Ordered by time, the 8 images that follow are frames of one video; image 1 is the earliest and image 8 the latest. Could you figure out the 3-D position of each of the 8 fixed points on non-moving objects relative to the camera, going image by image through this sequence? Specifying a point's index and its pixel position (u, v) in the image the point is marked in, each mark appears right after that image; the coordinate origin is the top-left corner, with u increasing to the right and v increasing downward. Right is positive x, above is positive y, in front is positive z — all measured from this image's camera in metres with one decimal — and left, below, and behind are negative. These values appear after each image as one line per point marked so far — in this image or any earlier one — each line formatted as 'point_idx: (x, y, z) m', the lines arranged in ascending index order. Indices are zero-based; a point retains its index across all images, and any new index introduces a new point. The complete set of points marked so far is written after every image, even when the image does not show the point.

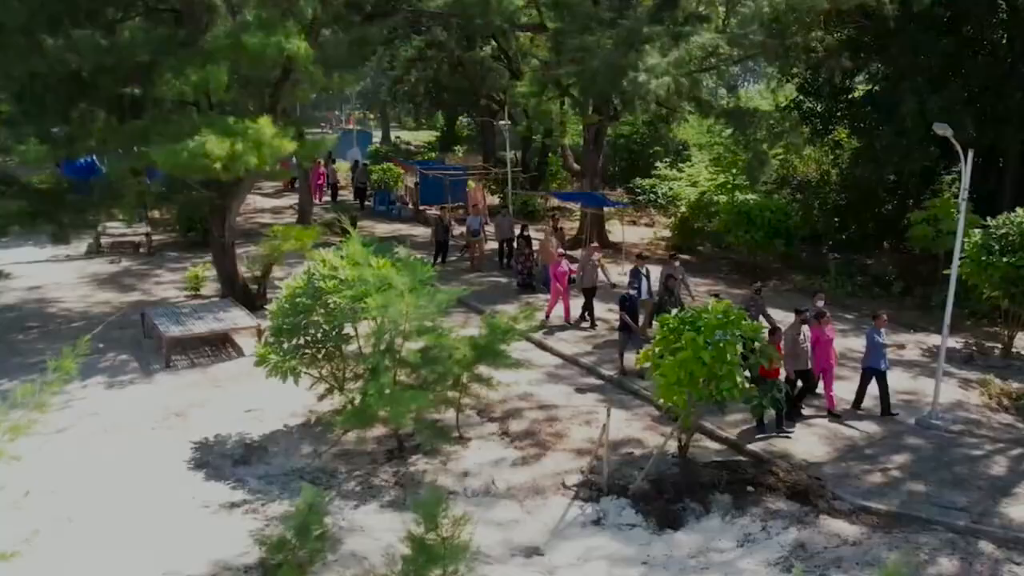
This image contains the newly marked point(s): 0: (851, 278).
0: (+5.1, +0.1, +15.9) m
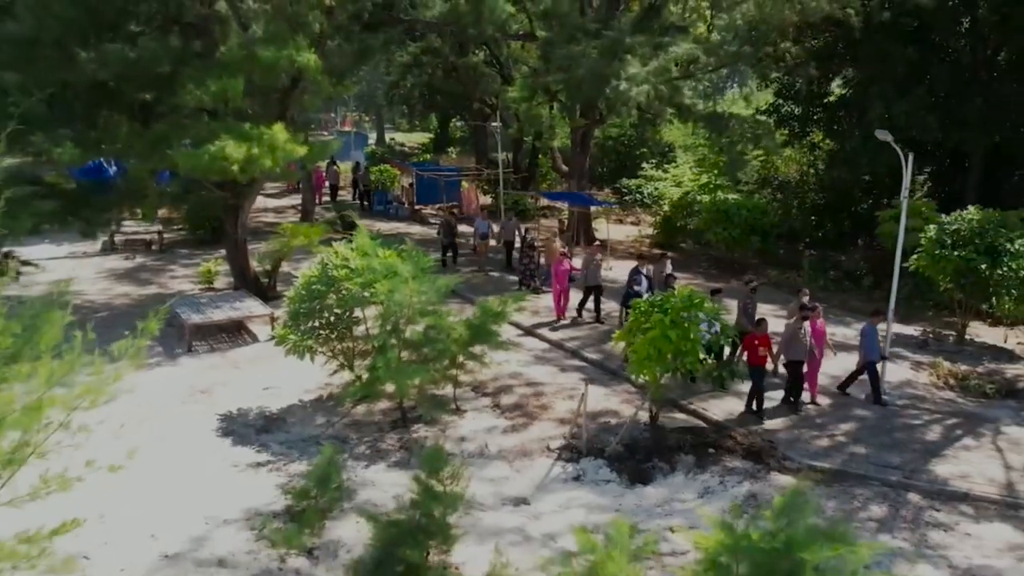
0: (+4.9, +0.2, +16.9) m
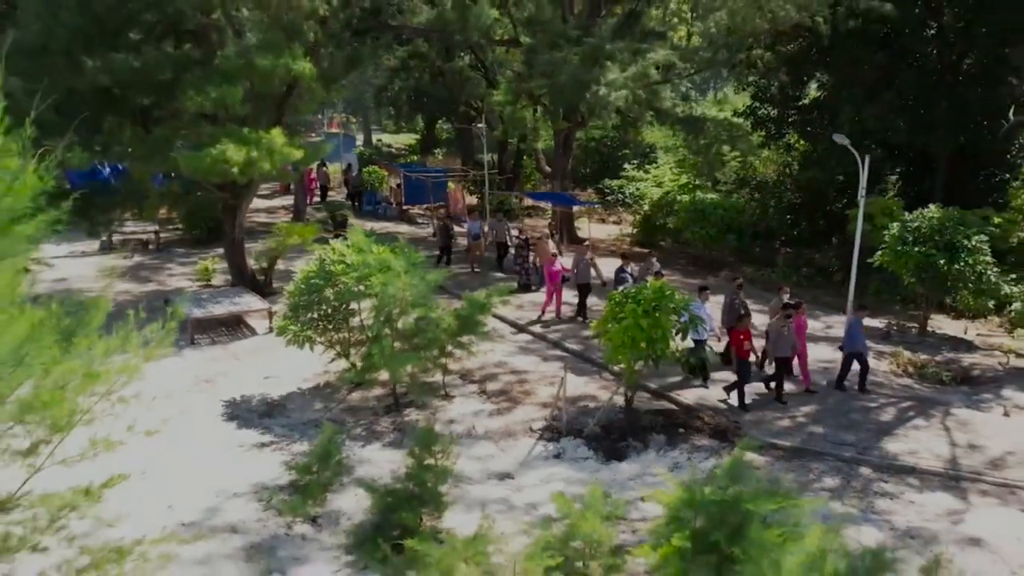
0: (+4.7, +0.3, +17.6) m
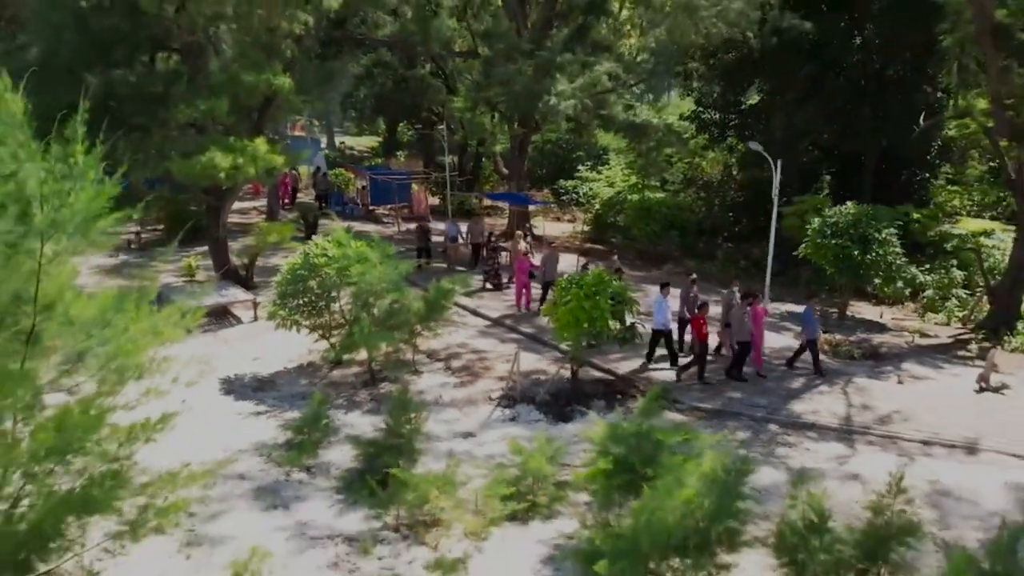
0: (+4.0, +0.4, +19.0) m
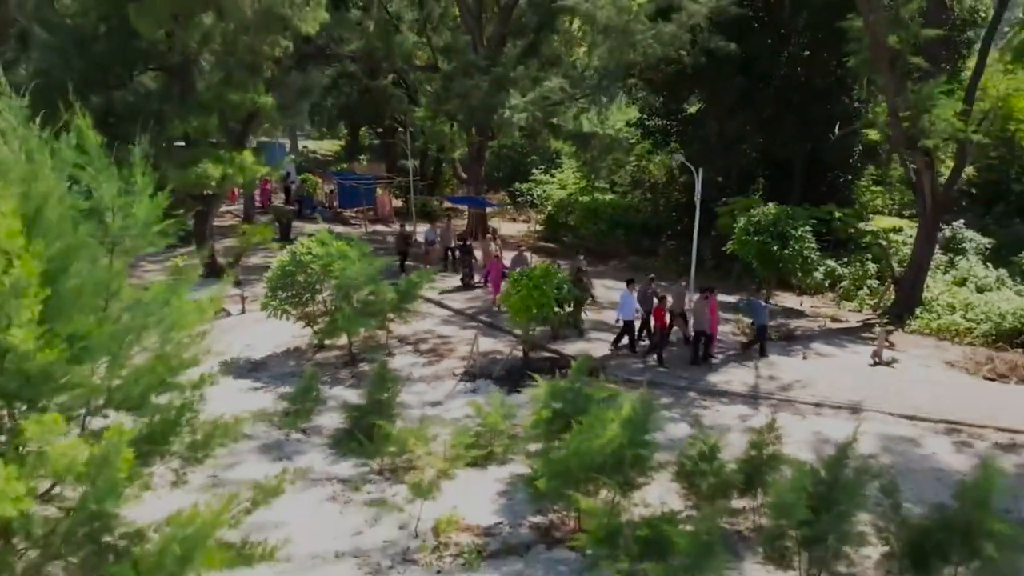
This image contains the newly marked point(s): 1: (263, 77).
0: (+3.2, +0.6, +20.8) m
1: (-3.5, +3.0, +15.0) m
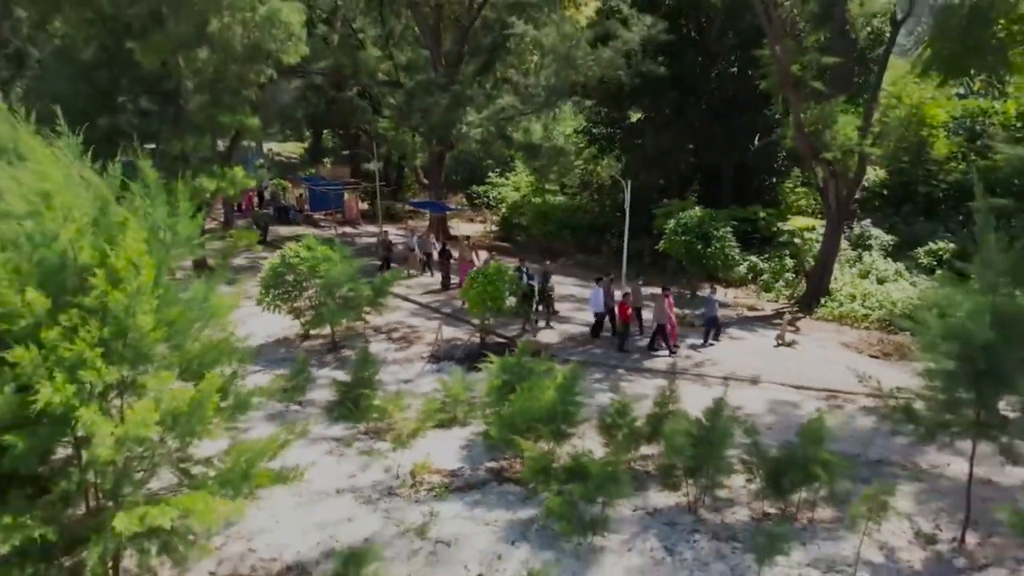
0: (+2.3, +0.7, +23.0) m
1: (-4.2, +3.0, +16.9) m
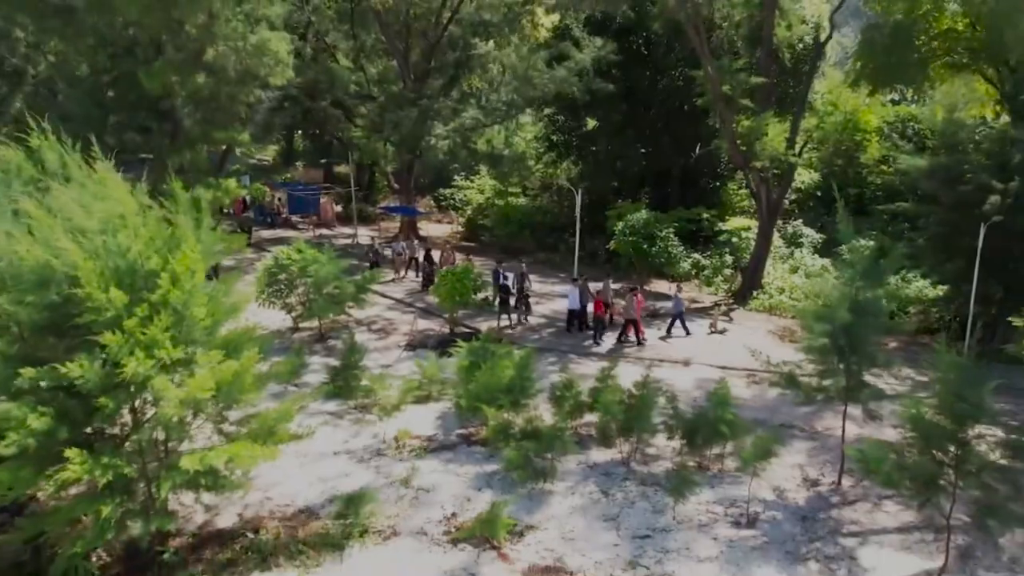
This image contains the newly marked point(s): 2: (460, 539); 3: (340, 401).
0: (+1.5, +0.8, +25.0) m
1: (-4.9, +3.0, +18.7) m
2: (-0.4, -2.1, +9.1) m
3: (-2.0, -1.3, +12.5) m
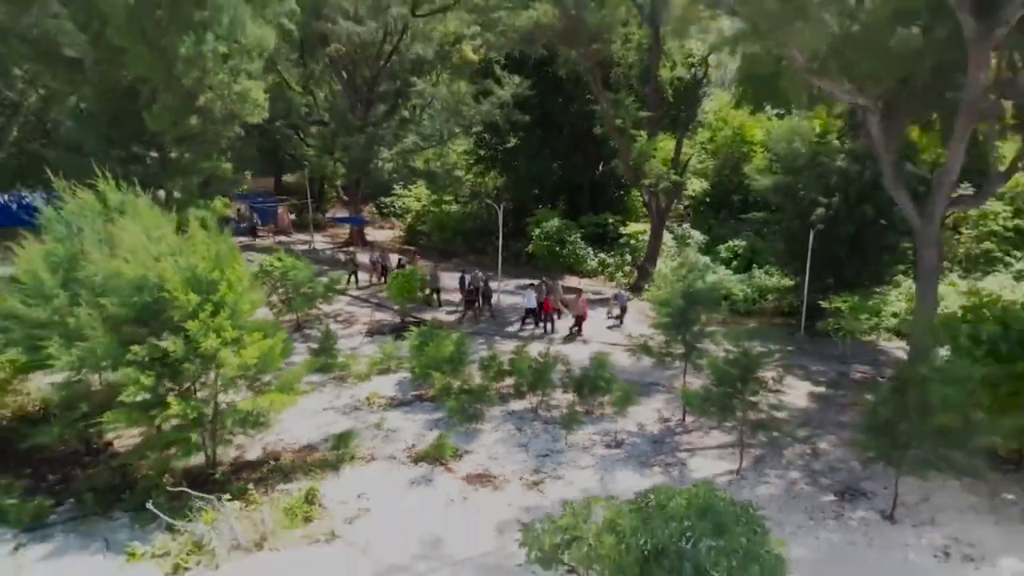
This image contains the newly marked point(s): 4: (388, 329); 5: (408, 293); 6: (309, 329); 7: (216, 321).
0: (-0.3, +0.9, +29.3) m
1: (-6.3, +3.0, +22.6) m
2: (-1.2, -2.1, +13.3) m
3: (-3.0, -1.3, +16.6) m
4: (-2.2, -0.8, +19.1) m
5: (-1.8, -0.1, +19.3) m
6: (-3.6, -0.8, +19.2) m
7: (-3.3, -0.4, +11.8) m
